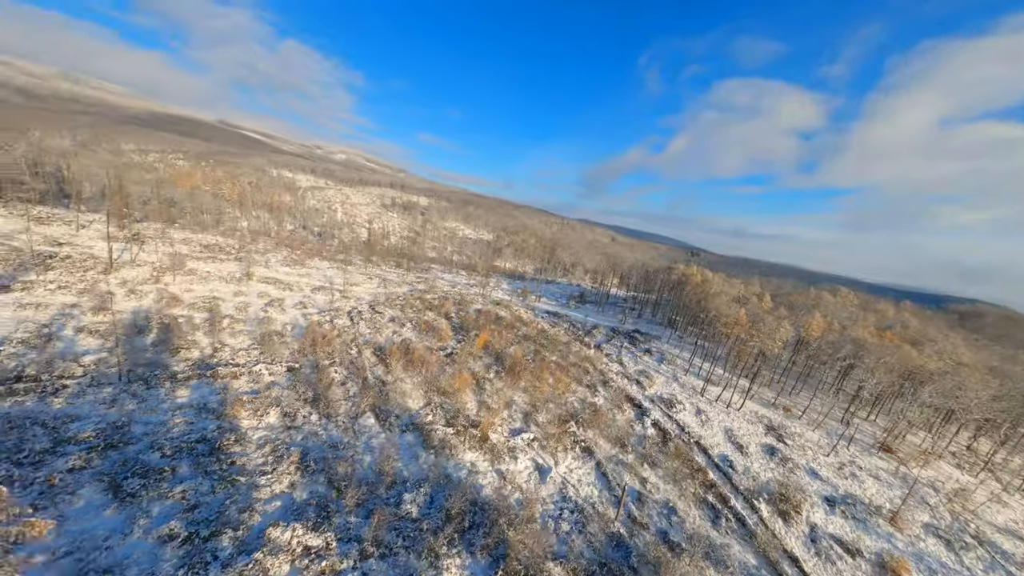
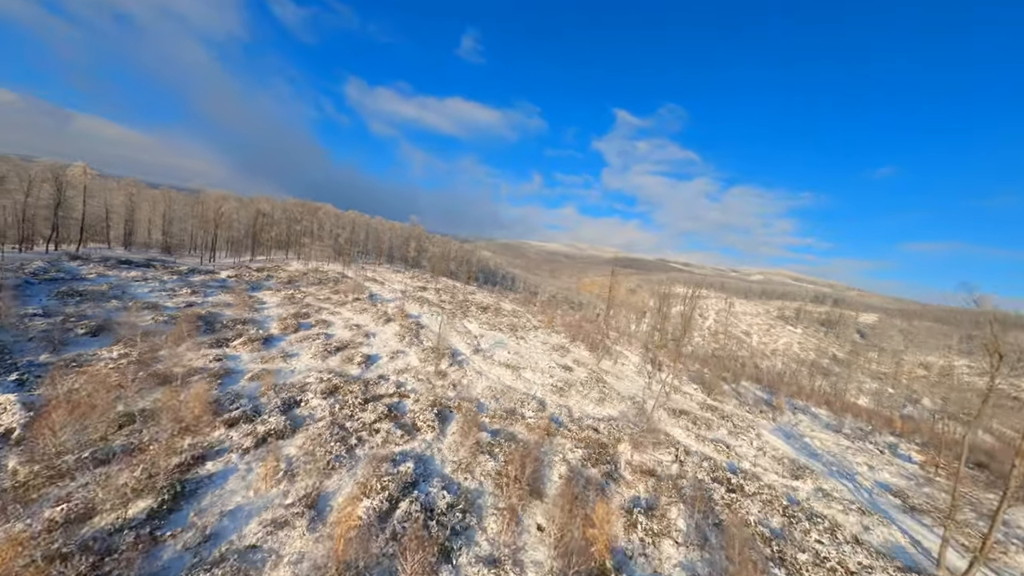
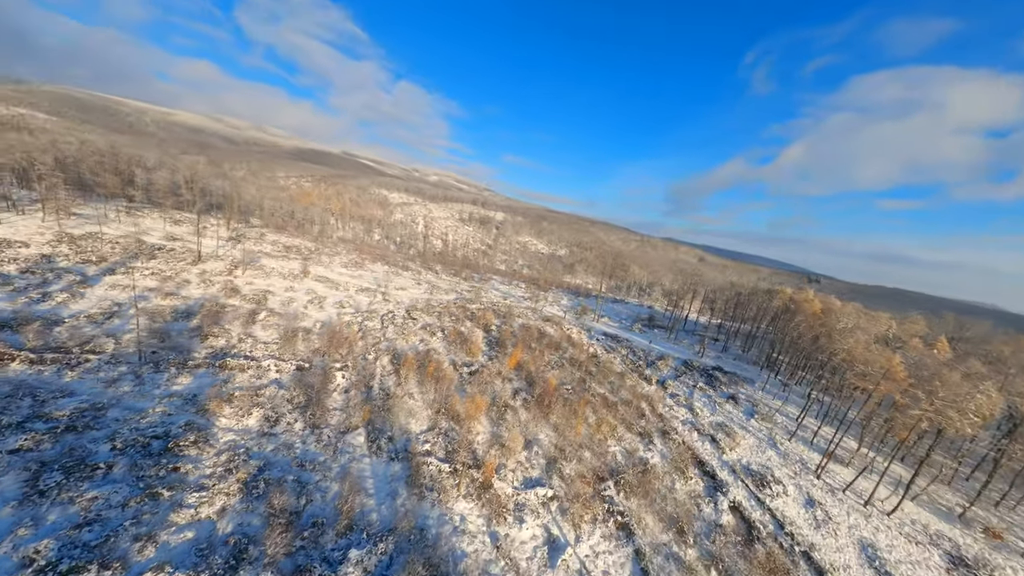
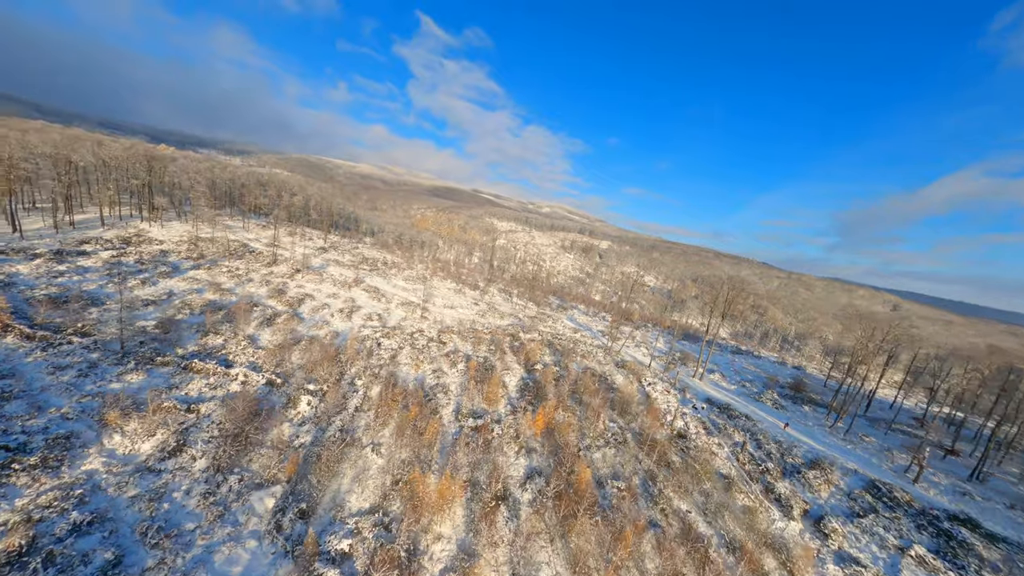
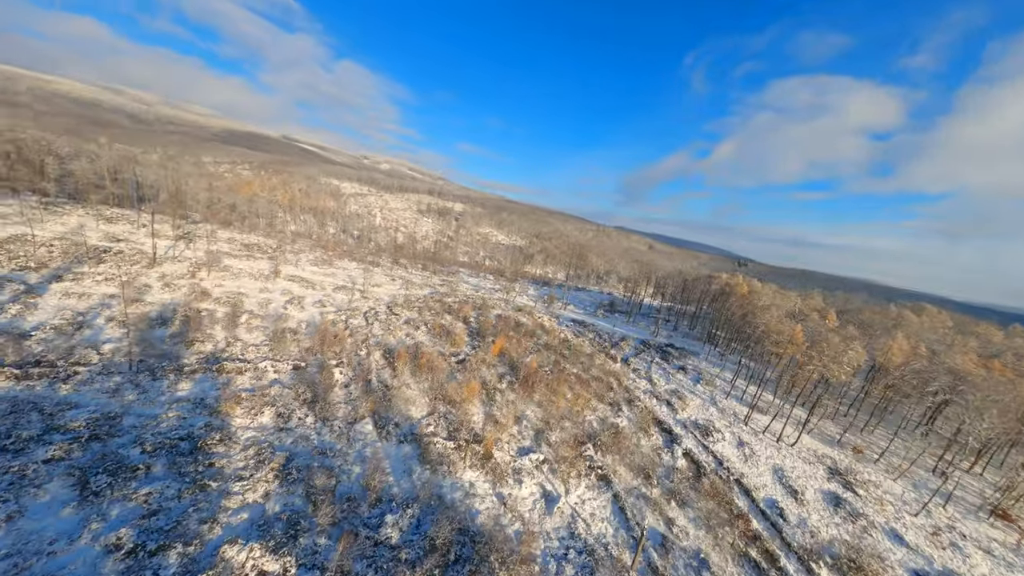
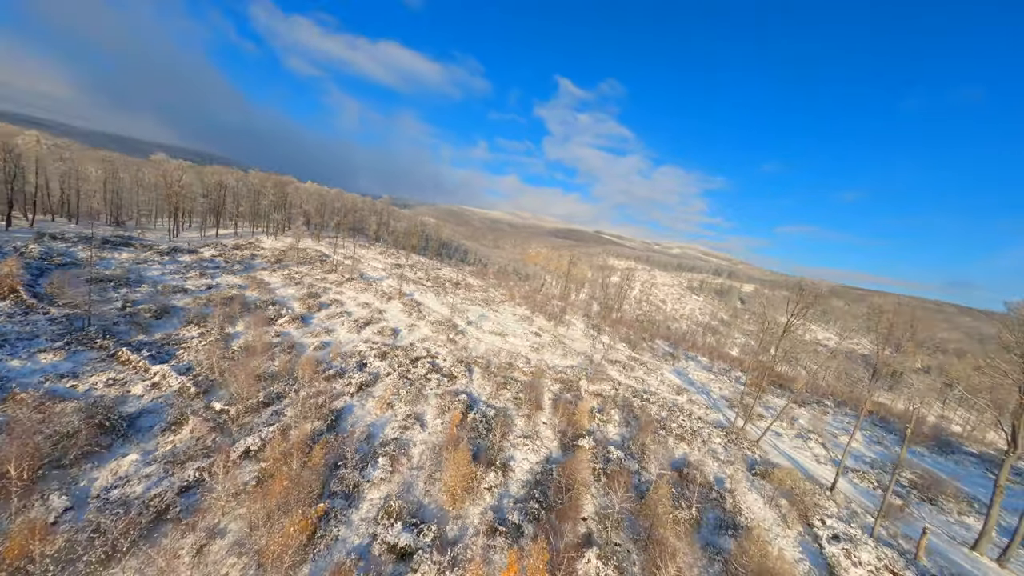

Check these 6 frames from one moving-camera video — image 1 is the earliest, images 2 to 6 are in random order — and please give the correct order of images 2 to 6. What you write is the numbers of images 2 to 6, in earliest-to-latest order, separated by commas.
5, 3, 4, 6, 2
